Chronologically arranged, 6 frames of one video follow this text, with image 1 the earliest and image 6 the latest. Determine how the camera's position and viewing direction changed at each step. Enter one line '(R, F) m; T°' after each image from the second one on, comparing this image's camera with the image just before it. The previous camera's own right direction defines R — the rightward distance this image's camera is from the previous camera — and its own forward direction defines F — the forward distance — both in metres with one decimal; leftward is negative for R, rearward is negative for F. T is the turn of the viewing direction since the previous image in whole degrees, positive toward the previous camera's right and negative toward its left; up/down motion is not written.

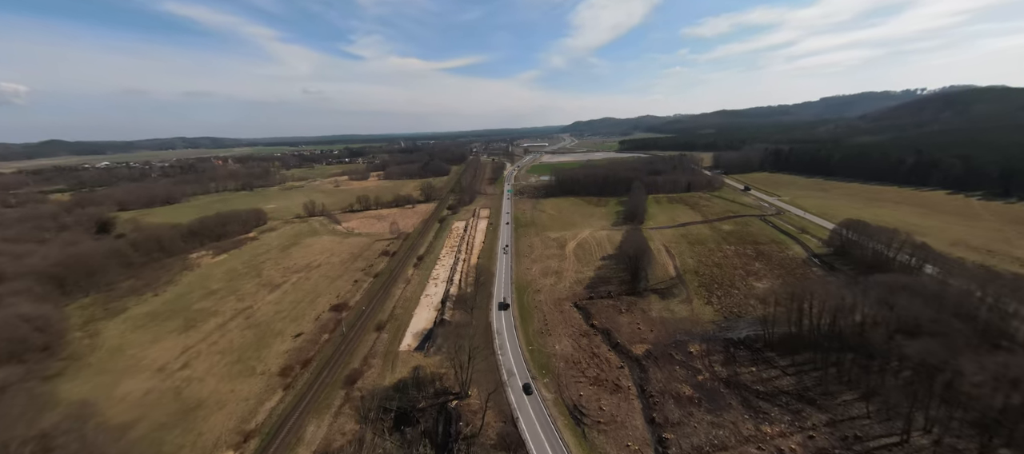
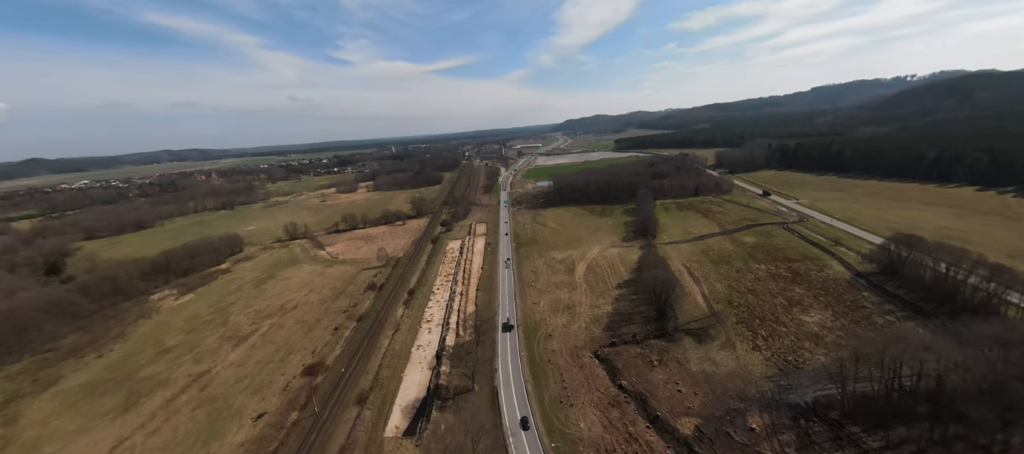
(-0.6, +4.8) m; +1°
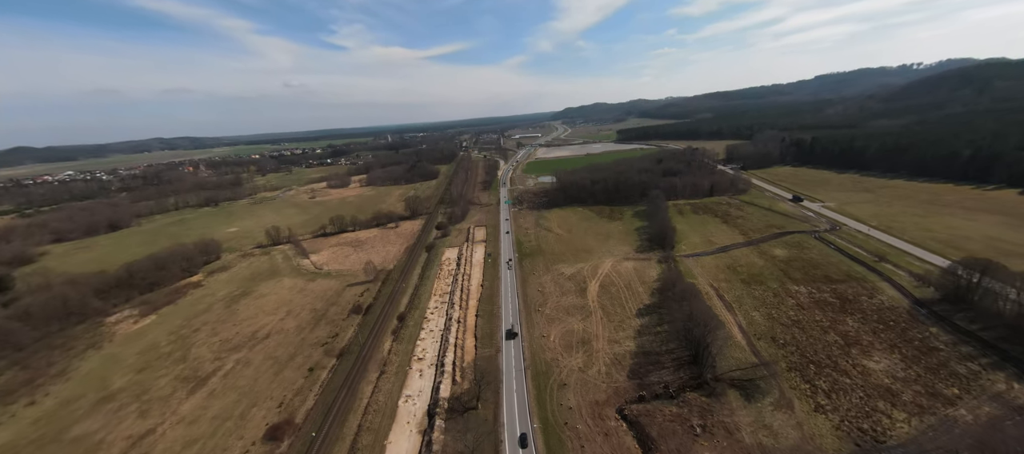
(-0.6, +4.7) m; 0°
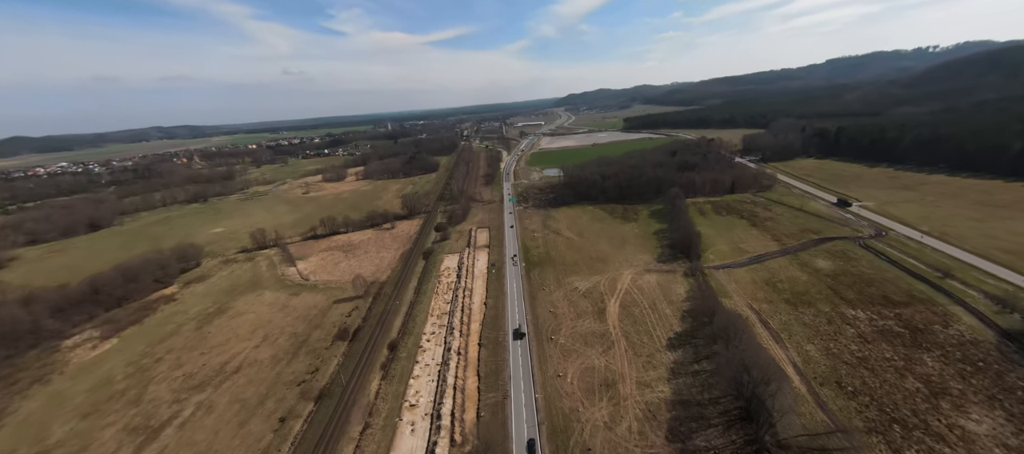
(-0.5, +4.6) m; 0°
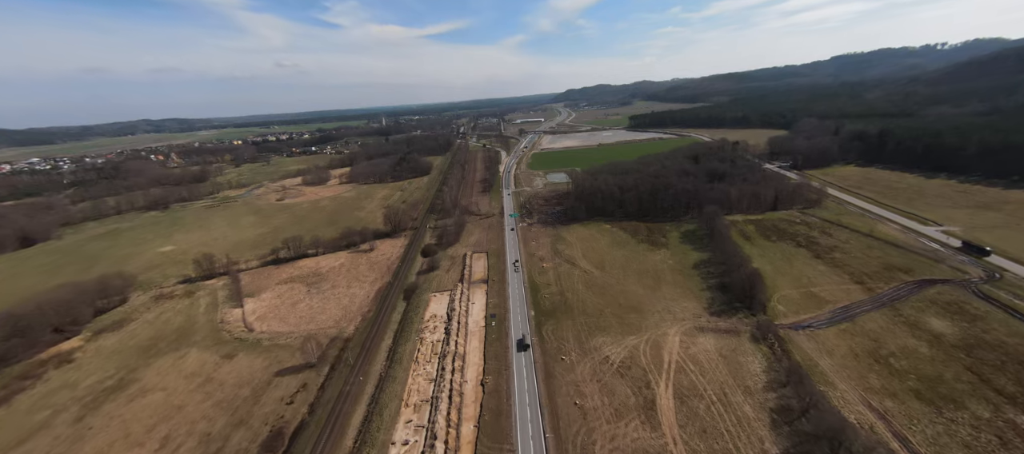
(-0.8, +9.3) m; +1°
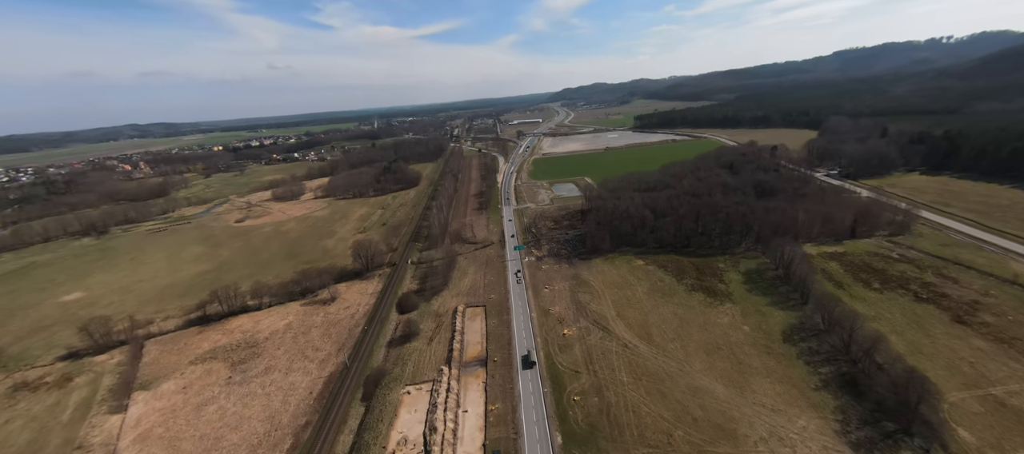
(-0.8, +11.2) m; 0°
